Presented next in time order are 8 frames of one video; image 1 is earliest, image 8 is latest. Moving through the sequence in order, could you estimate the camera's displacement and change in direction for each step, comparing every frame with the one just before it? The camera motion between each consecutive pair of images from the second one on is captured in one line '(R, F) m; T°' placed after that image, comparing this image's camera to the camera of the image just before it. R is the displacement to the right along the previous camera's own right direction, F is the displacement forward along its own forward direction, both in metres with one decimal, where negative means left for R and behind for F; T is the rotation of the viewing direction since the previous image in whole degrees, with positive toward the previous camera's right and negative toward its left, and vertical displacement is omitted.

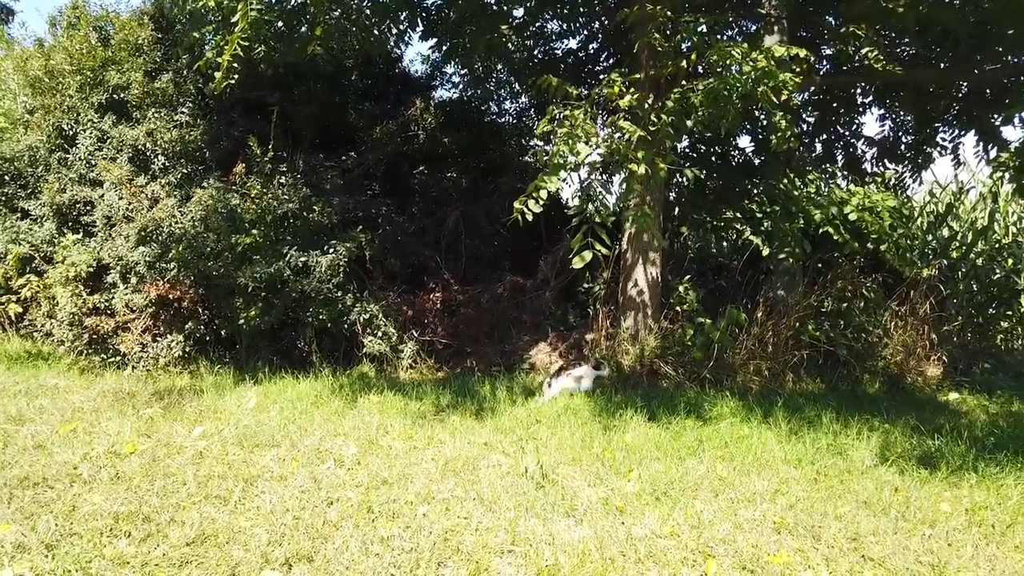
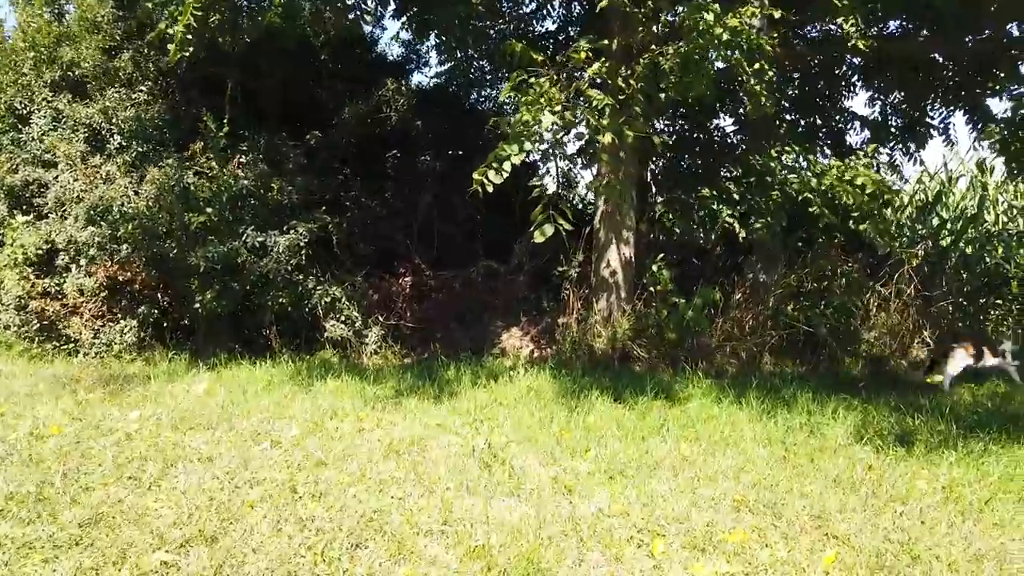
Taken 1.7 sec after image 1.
(+0.3, +0.3) m; 0°
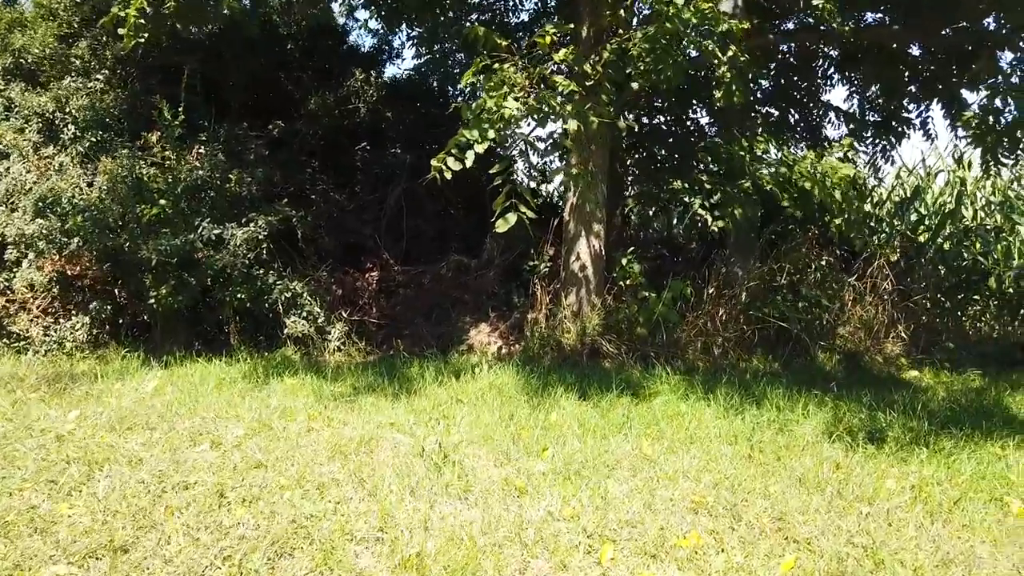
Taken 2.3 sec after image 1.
(+0.2, +0.2) m; +1°
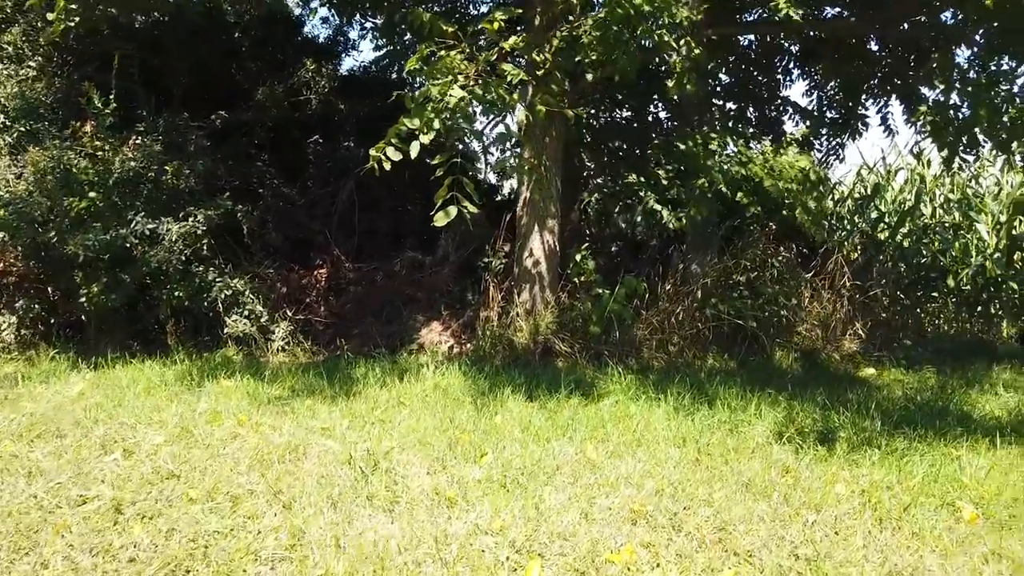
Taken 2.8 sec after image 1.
(+0.2, +0.2) m; +2°
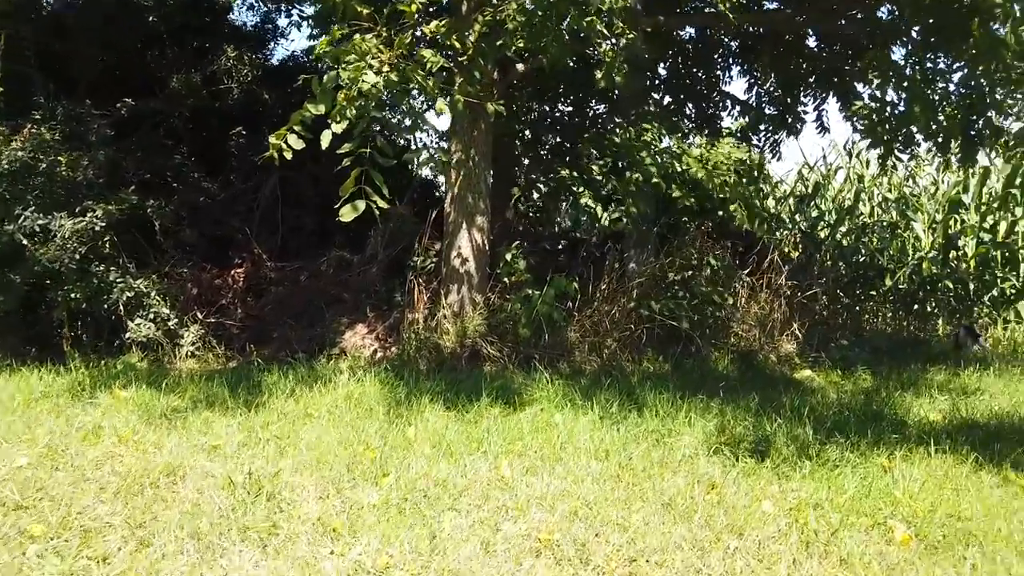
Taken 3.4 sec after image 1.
(+0.2, +0.3) m; +4°
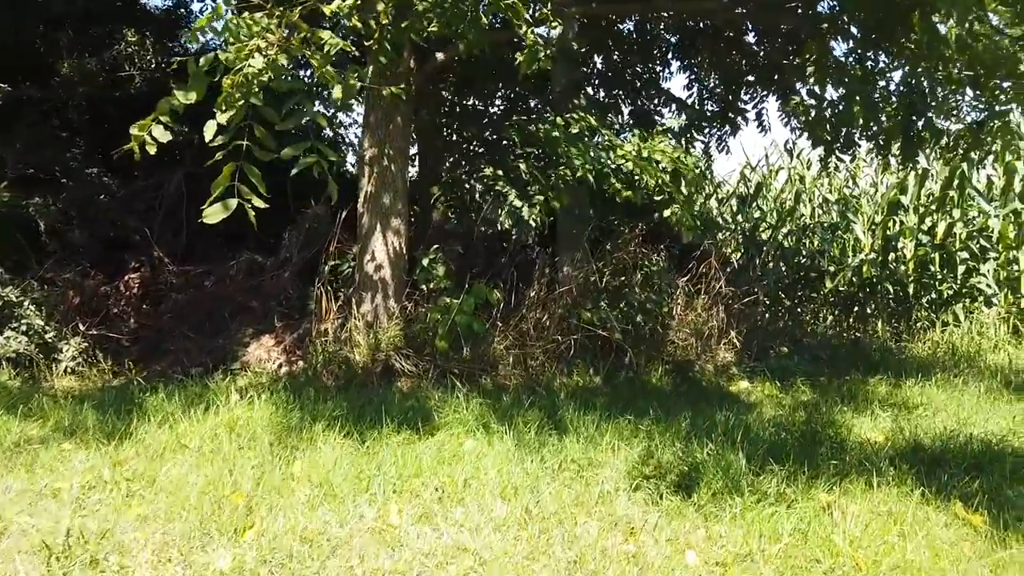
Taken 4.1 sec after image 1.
(+0.2, +0.4) m; +4°
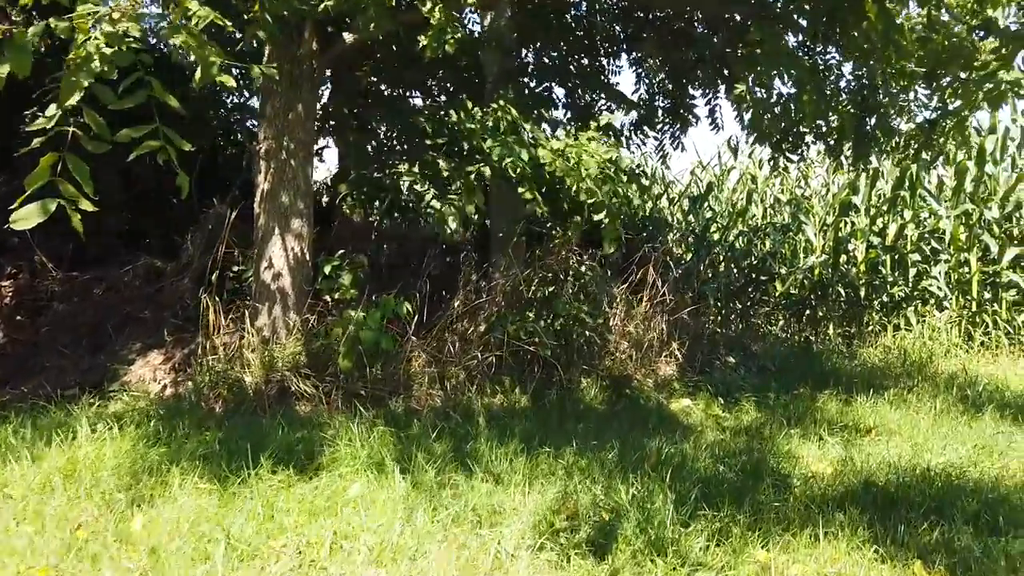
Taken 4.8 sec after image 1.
(+0.3, +0.5) m; +3°
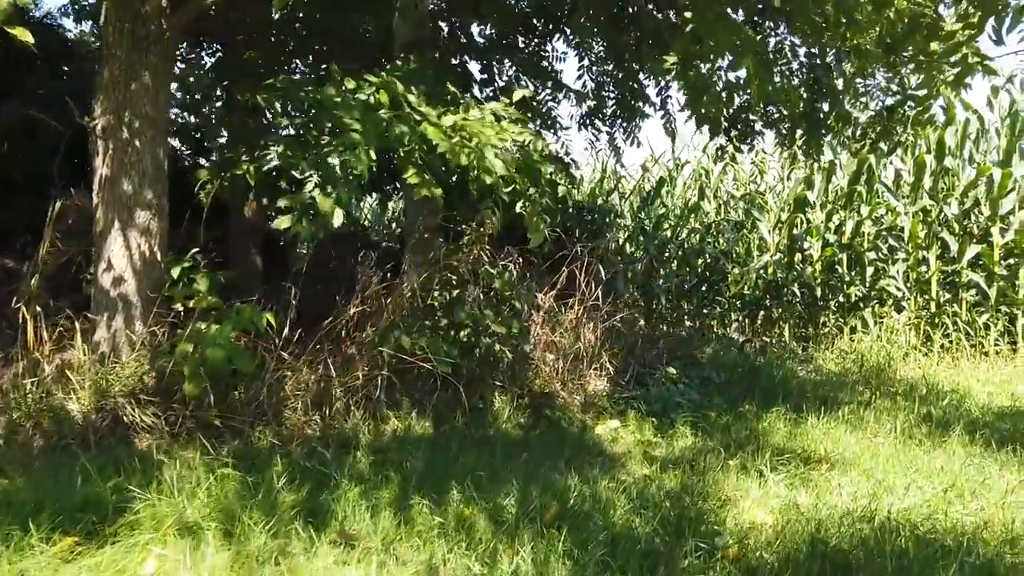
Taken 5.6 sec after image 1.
(+0.4, +0.7) m; +3°
